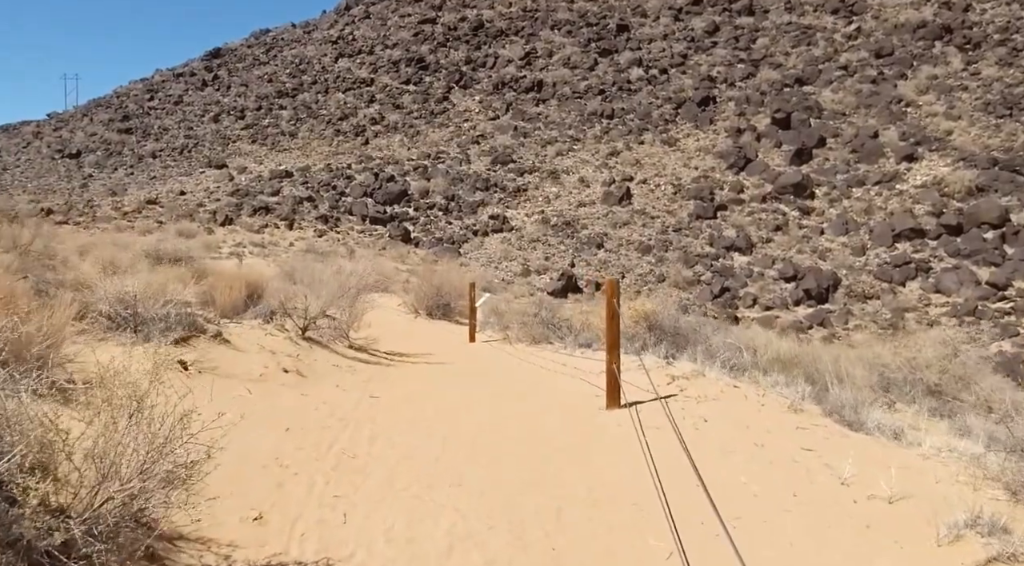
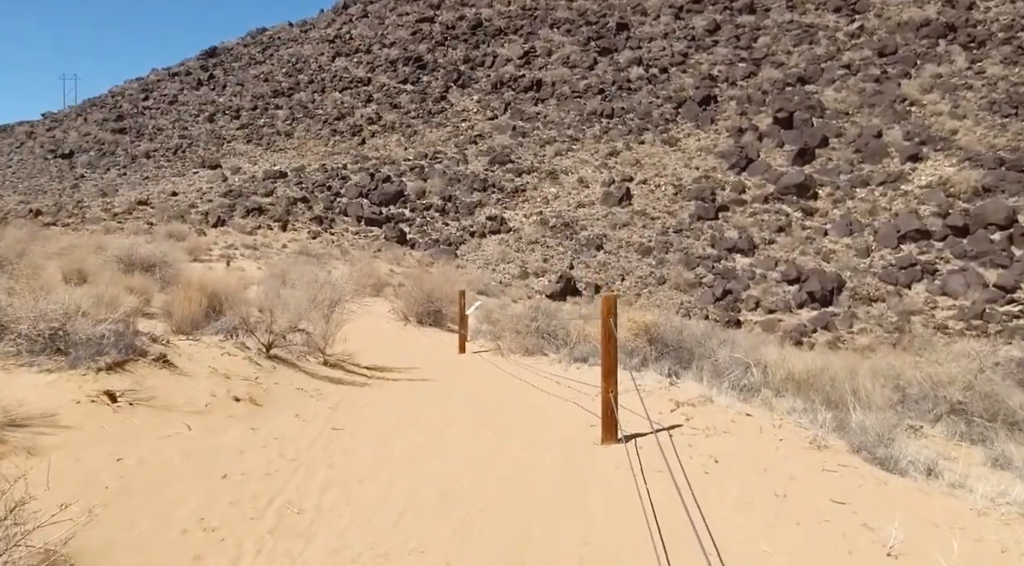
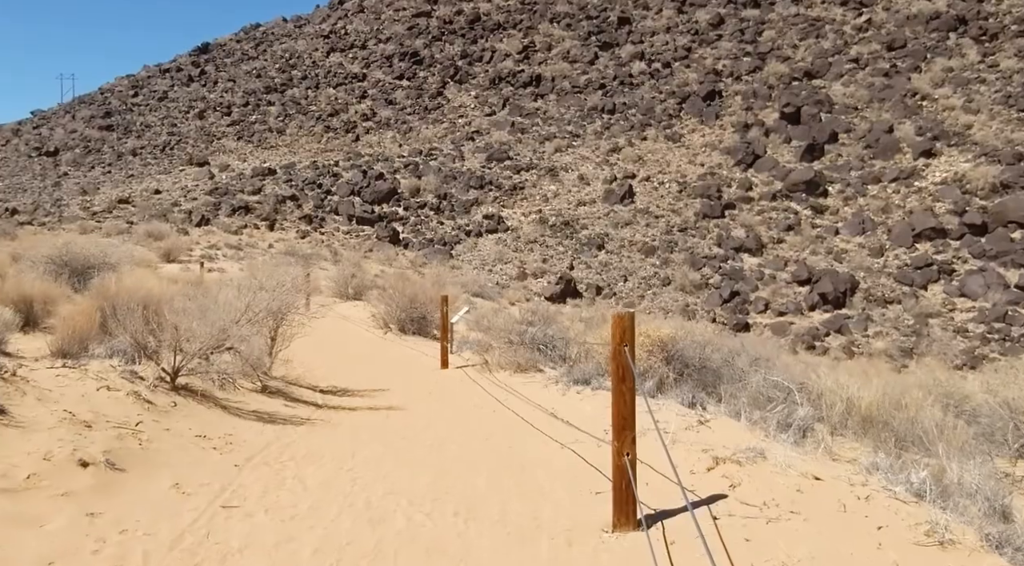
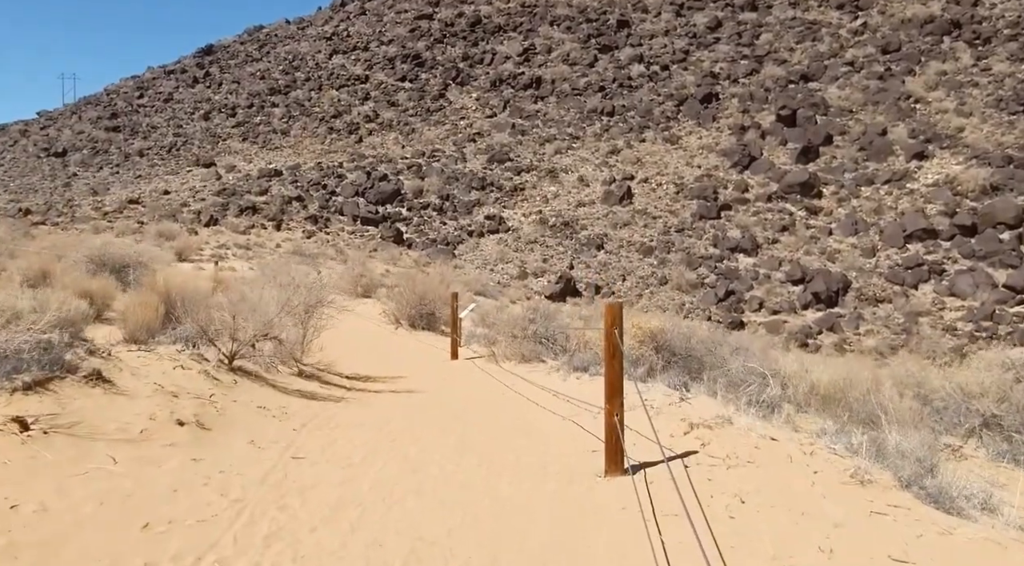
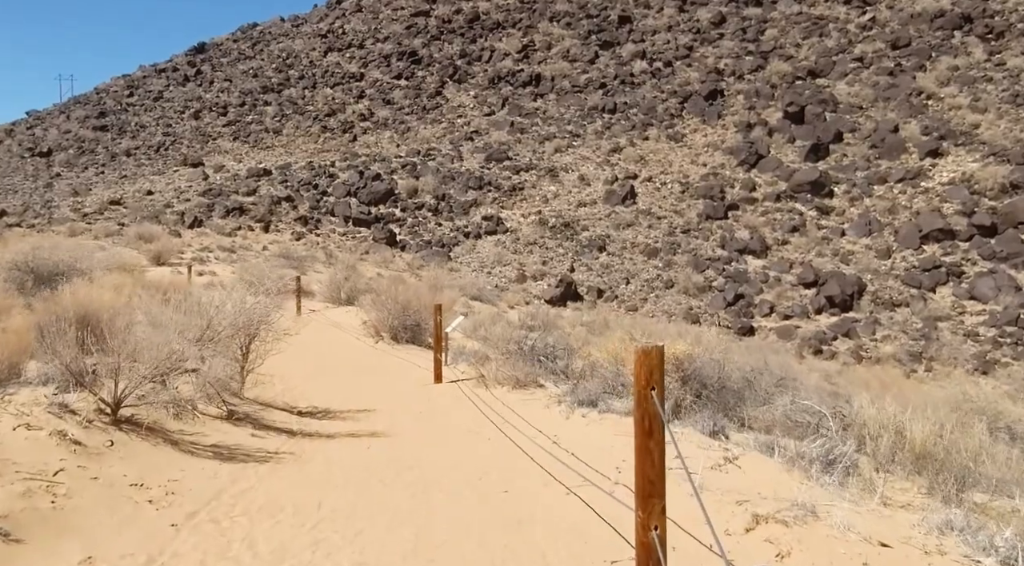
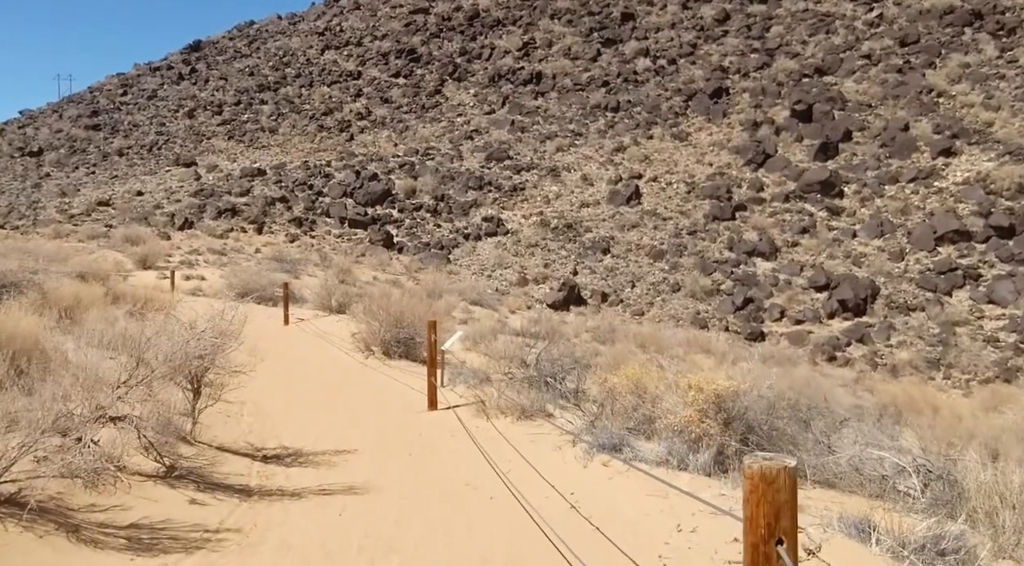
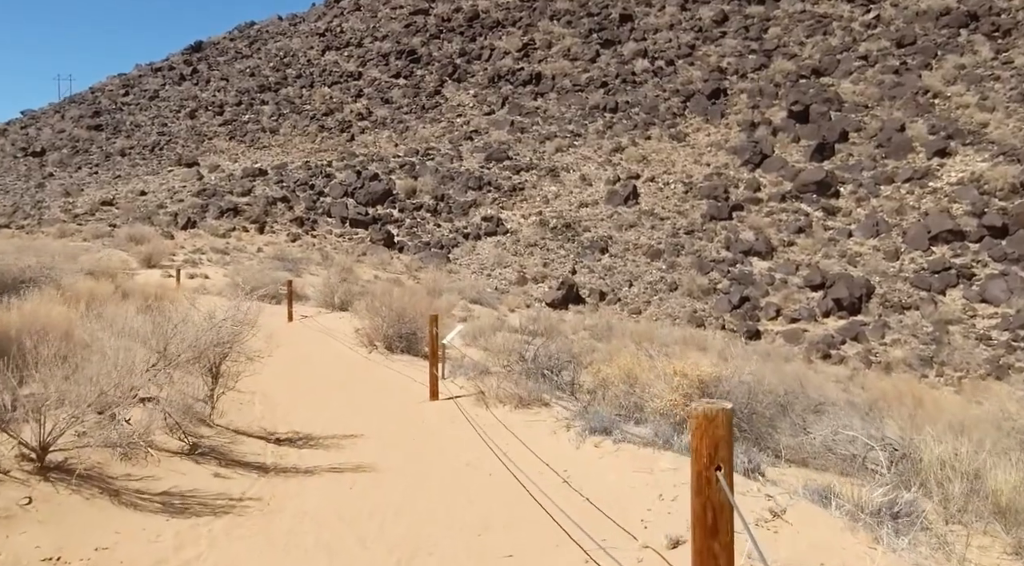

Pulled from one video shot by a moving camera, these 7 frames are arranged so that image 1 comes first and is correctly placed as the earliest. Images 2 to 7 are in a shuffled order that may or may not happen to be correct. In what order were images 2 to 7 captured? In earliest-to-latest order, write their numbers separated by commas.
2, 4, 3, 5, 7, 6
